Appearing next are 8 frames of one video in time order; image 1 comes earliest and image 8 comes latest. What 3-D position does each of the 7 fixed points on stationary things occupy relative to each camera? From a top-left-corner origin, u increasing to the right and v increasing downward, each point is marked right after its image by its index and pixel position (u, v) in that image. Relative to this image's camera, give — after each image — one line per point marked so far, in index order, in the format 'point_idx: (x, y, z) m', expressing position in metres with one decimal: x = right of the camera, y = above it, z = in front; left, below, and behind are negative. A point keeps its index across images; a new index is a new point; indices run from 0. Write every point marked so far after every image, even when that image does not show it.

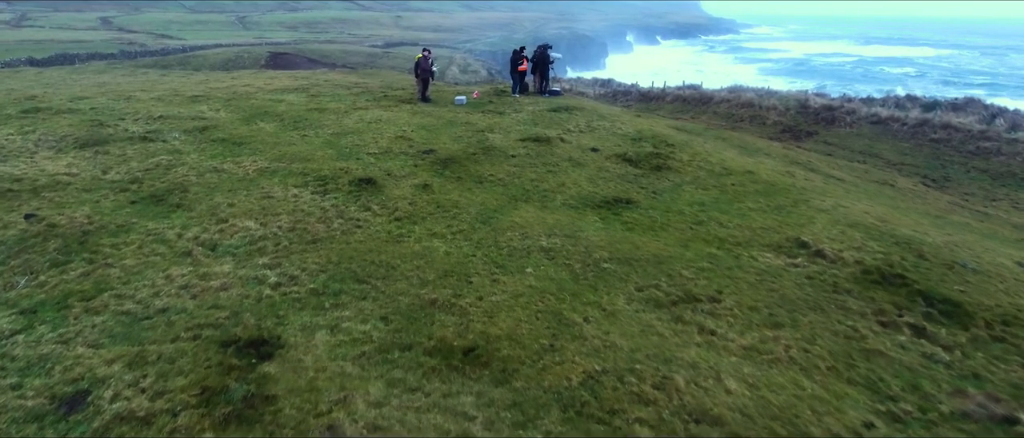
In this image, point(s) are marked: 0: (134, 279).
0: (-6.0, -1.0, +10.2) m
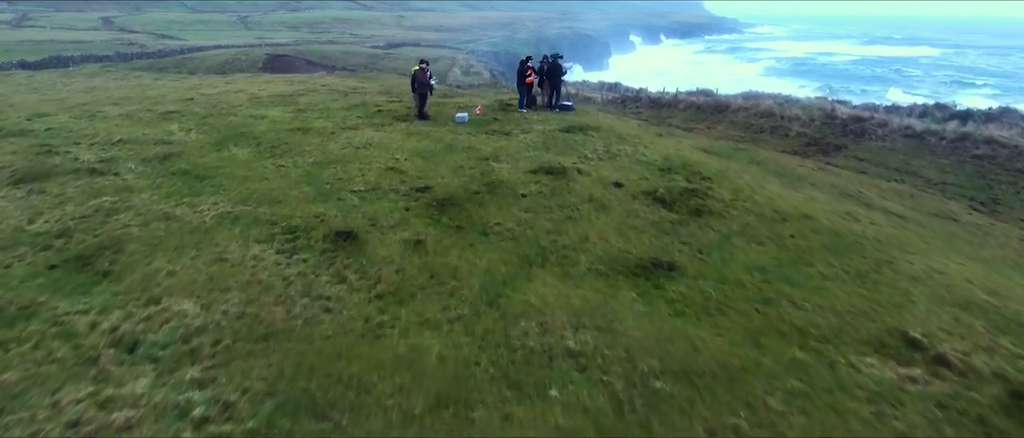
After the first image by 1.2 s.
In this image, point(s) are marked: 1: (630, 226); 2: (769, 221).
0: (-5.8, -2.2, +7.4) m
1: (+2.4, -0.2, +13.3) m
2: (+5.6, 0.0, +14.1) m
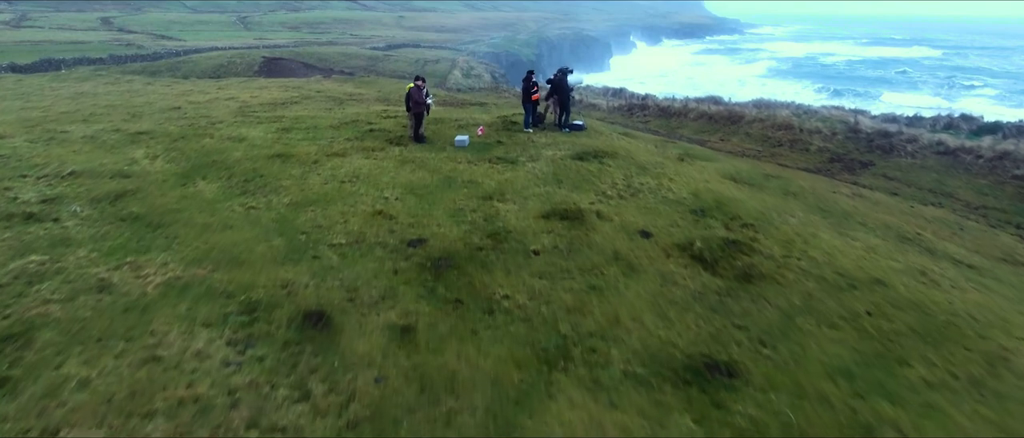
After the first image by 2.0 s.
0: (-5.6, -3.4, +4.9) m
1: (+2.6, -1.4, +10.8) m
2: (+5.8, -1.2, +11.6) m
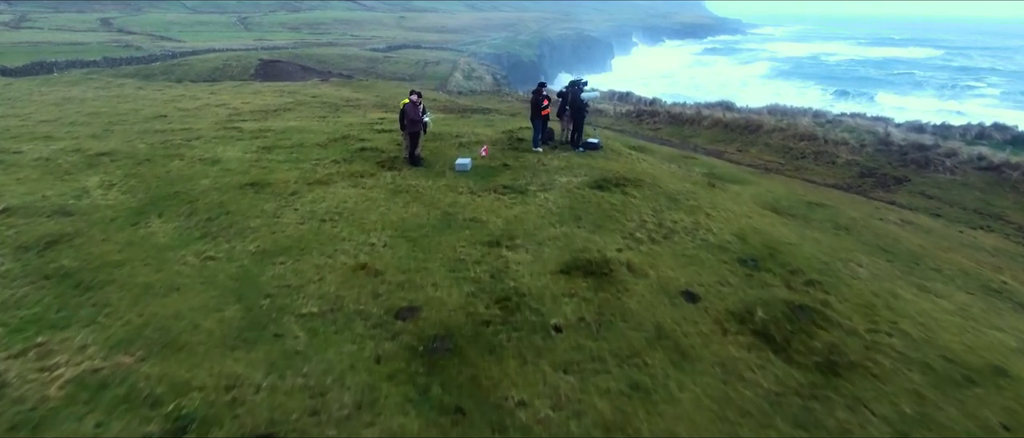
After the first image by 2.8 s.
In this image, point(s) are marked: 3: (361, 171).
0: (-5.4, -4.4, +2.3) m
1: (+2.9, -2.4, +8.1) m
2: (+6.0, -2.3, +8.9) m
3: (-4.5, +1.4, +19.4) m
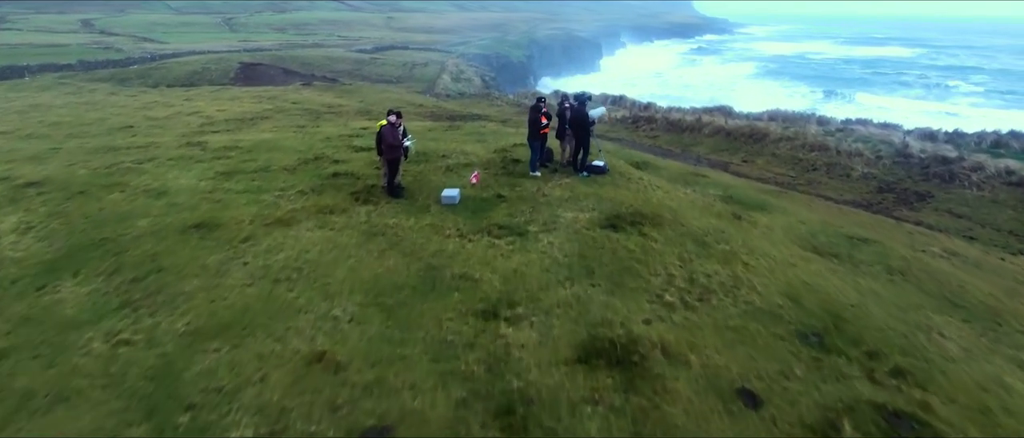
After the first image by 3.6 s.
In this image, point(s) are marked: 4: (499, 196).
0: (-5.1, -5.5, -0.6) m
1: (+3.0, -3.4, +5.4) m
2: (+6.1, -3.3, +6.2) m
3: (-4.7, +0.3, +16.5) m
4: (-0.4, +0.6, +17.4) m
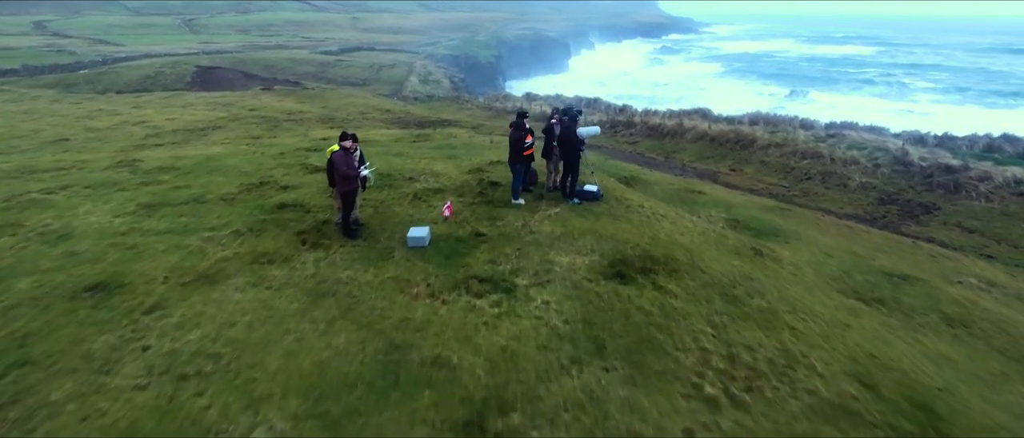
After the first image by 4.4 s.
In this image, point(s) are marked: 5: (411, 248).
0: (-4.6, -6.5, -3.7) m
1: (+3.2, -4.3, +2.7) m
2: (+6.2, -4.1, +3.6) m
3: (-5.0, -0.7, +13.4) m
4: (-0.8, -0.3, +14.5) m
5: (-2.1, -0.6, +13.7) m
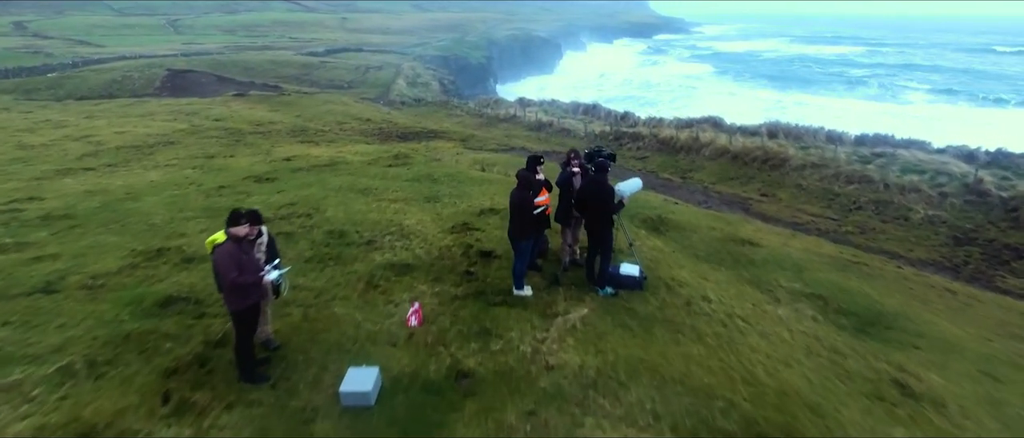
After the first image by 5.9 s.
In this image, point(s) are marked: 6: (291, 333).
0: (-4.3, -8.3, -9.4) m
1: (+3.4, -6.1, -2.9) m
2: (+6.5, -5.9, -2.0) m
3: (-5.0, -2.5, +7.7) m
4: (-0.7, -2.1, +8.8) m
5: (-2.1, -2.4, +8.0) m
6: (-3.4, -1.8, +10.0) m
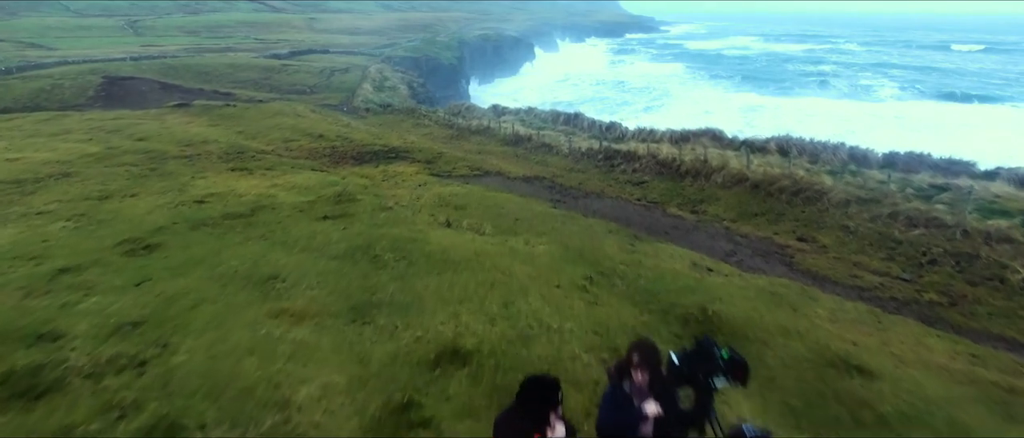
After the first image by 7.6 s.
0: (-3.5, -10.7, -16.6) m
1: (+3.9, -8.3, -9.9) m
2: (+7.0, -8.1, -8.8) m
3: (-4.9, -4.9, +0.4) m
4: (-0.7, -4.4, +1.7) m
5: (-2.0, -4.7, +0.9) m
6: (-3.4, -4.1, +2.8) m
